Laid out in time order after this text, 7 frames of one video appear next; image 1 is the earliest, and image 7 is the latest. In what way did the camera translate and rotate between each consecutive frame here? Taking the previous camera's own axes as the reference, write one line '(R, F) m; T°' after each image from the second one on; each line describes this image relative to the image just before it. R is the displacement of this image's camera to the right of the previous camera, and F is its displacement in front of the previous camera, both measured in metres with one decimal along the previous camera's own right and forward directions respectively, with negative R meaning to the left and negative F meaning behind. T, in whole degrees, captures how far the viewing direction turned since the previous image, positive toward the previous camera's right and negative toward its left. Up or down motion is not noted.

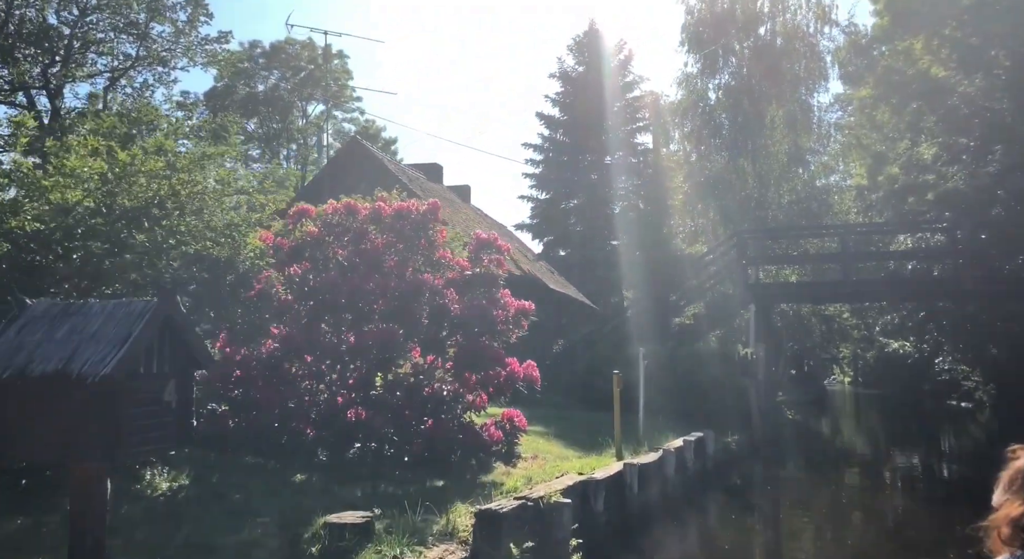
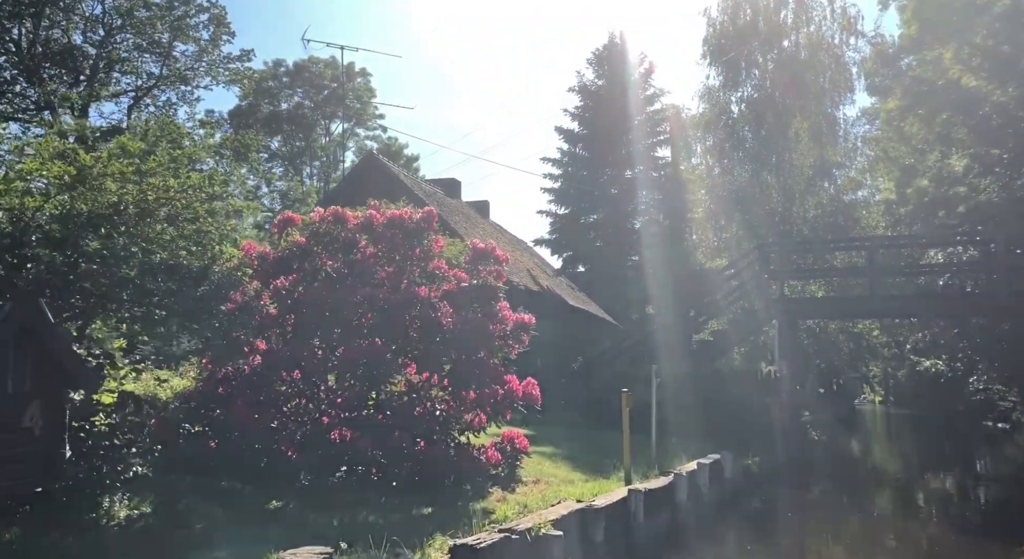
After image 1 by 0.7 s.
(+0.2, +0.4) m; -2°
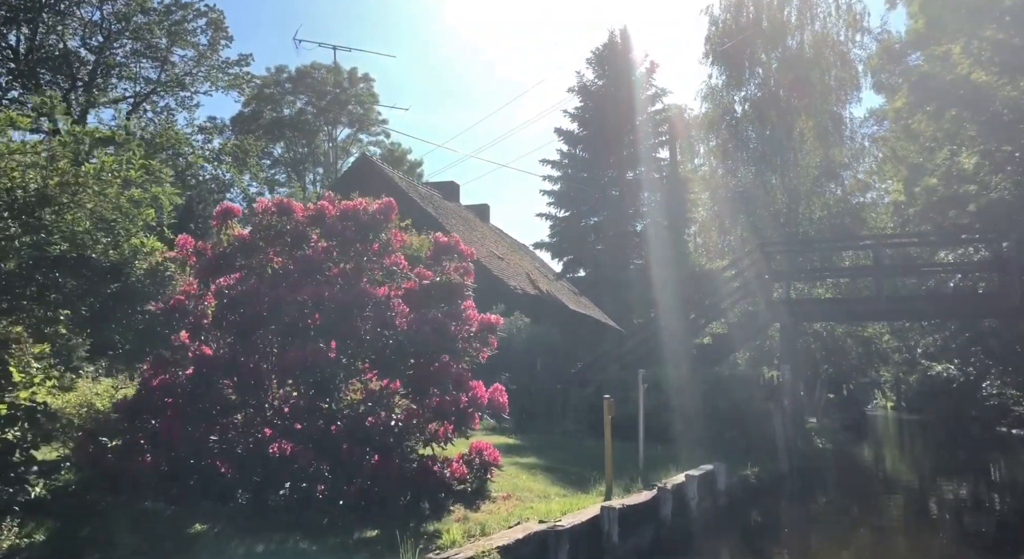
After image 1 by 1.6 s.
(+0.3, +0.6) m; -1°
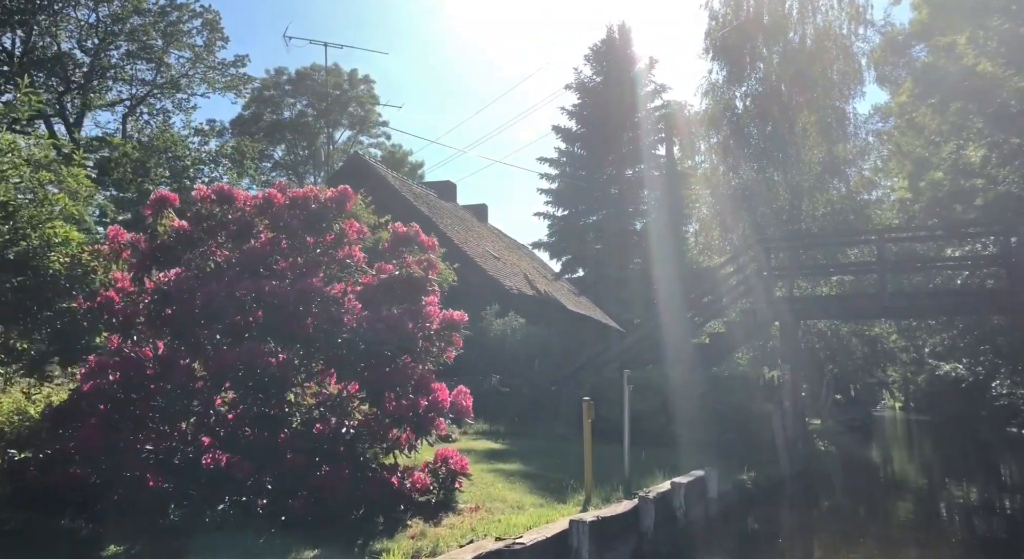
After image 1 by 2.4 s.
(+0.3, +0.5) m; 0°
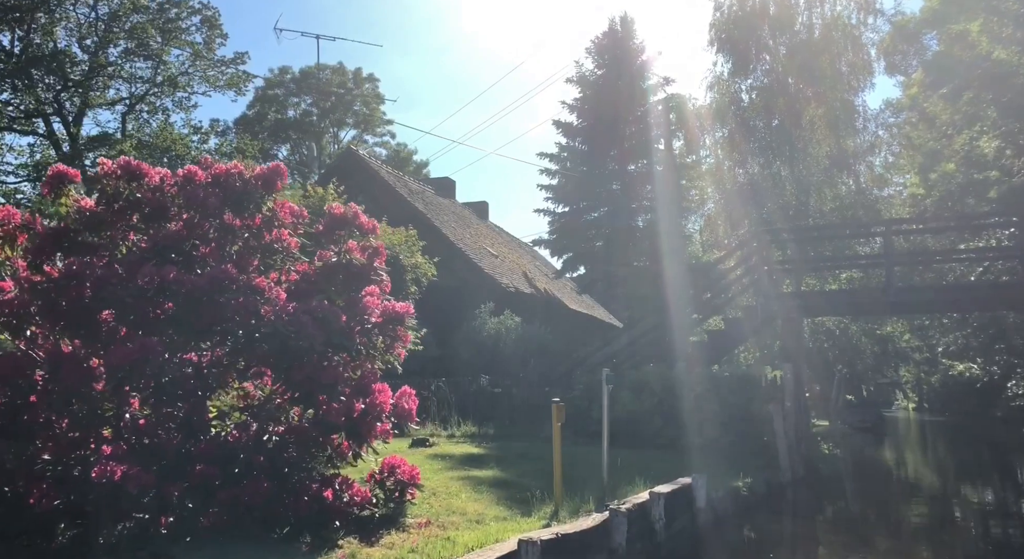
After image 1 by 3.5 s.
(+0.4, +0.6) m; -1°
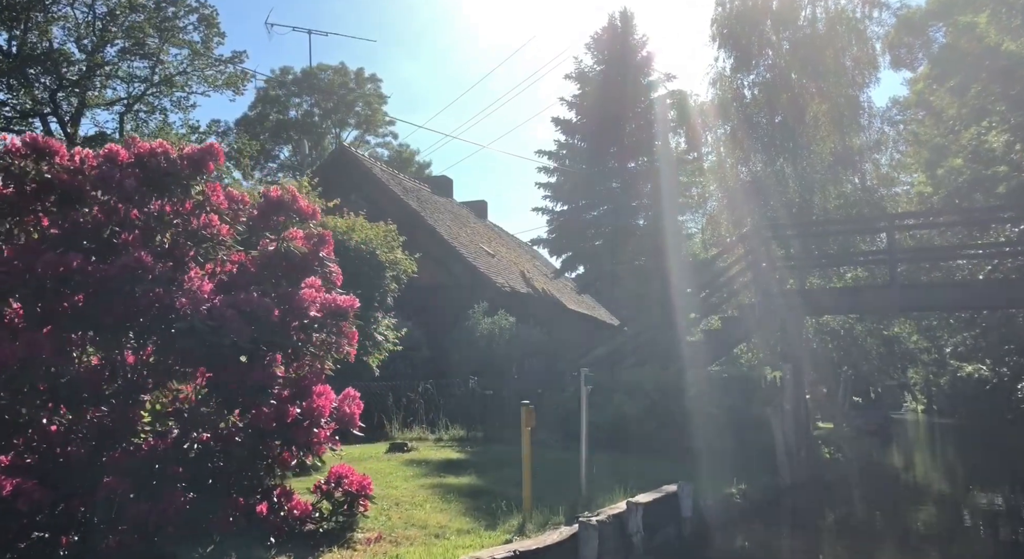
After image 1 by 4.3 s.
(+0.3, +0.5) m; 0°
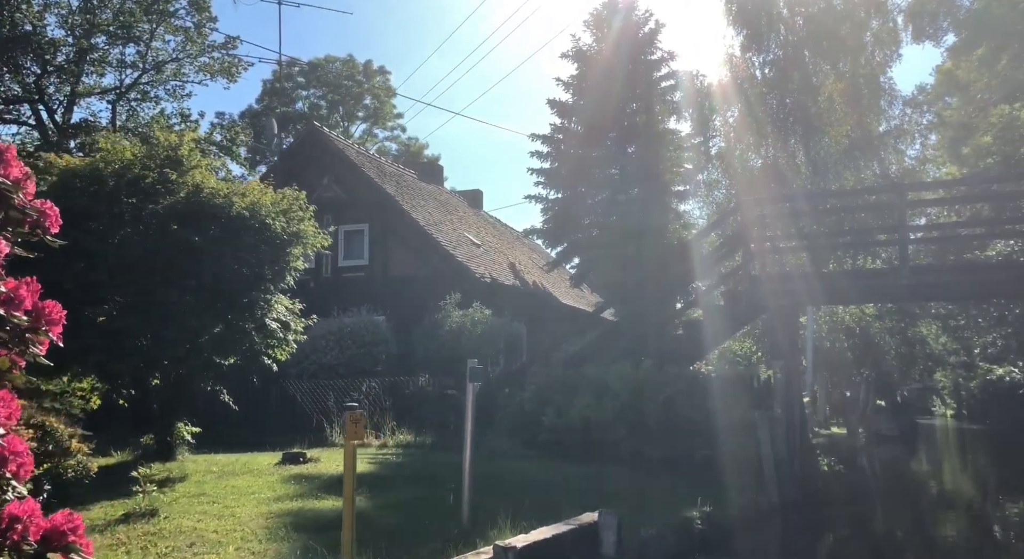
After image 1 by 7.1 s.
(+1.1, +1.7) m; -2°
